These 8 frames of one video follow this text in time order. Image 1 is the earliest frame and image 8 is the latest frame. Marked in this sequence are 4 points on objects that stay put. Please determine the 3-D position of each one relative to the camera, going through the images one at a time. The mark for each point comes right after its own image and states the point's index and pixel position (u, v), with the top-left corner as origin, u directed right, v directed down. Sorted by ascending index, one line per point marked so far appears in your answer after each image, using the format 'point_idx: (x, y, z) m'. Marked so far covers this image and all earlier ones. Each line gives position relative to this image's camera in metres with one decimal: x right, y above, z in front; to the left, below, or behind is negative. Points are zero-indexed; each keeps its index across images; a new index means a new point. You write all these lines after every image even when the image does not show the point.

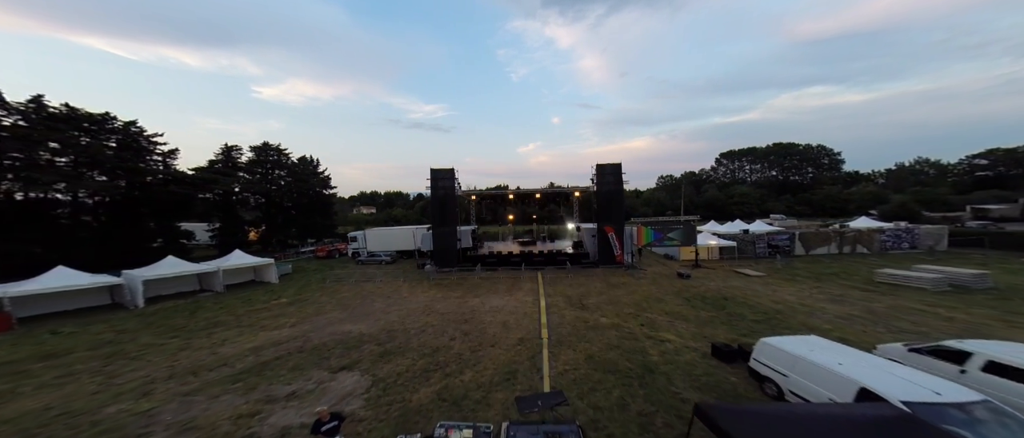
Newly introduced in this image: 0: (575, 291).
0: (+3.7, -4.5, +19.3) m
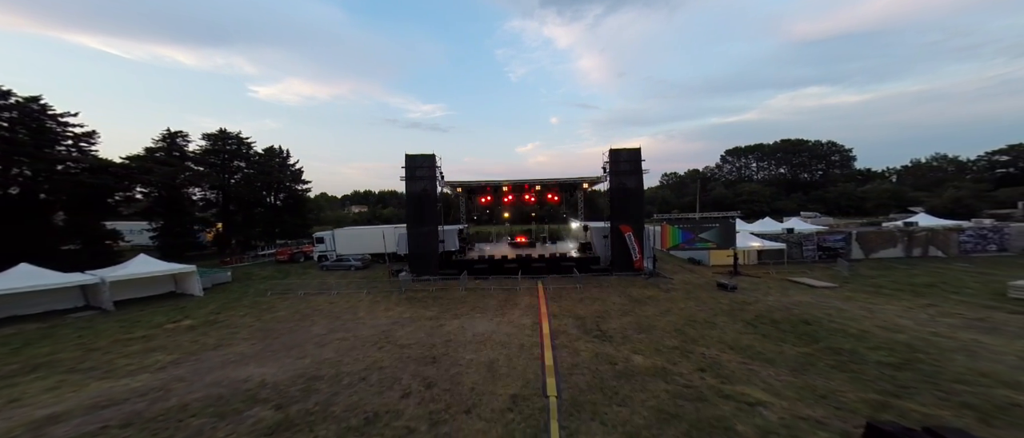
0: (+3.3, -4.2, +14.5) m
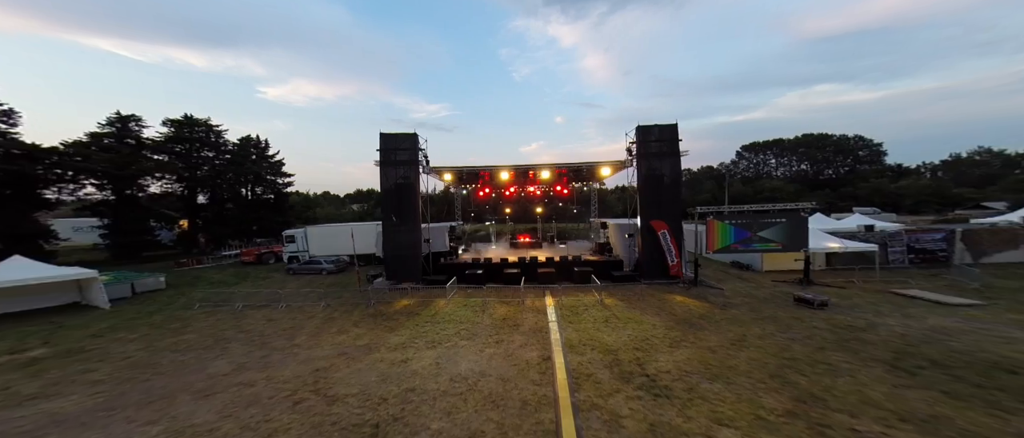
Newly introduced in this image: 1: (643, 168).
0: (+3.3, -3.8, +10.1) m
1: (+6.7, +2.5, +16.6) m
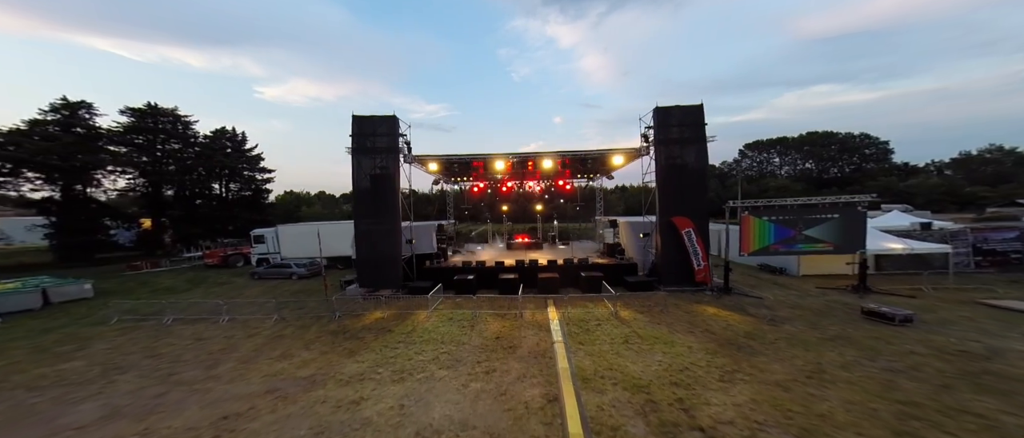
0: (+3.2, -3.6, +7.5) m
1: (+6.5, +2.7, +14.1) m
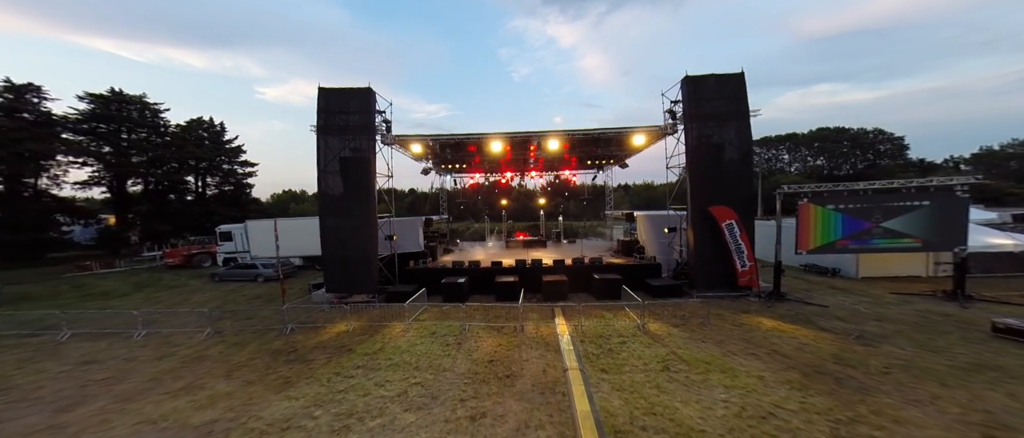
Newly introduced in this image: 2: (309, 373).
0: (+3.1, -3.3, +5.0) m
1: (+6.5, +3.0, +11.5) m
2: (-4.5, -3.4, +7.2) m
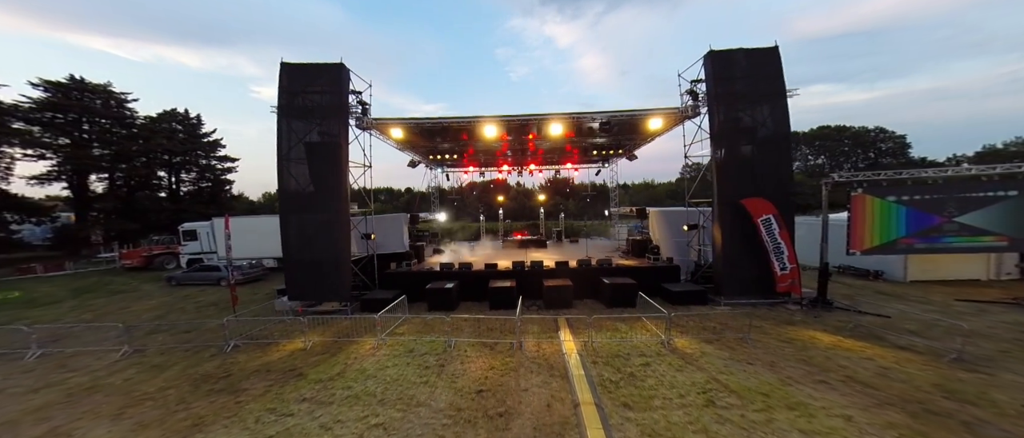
0: (+3.1, -3.1, +3.2) m
1: (+6.4, +3.2, +9.8) m
2: (-4.5, -3.2, +5.4) m
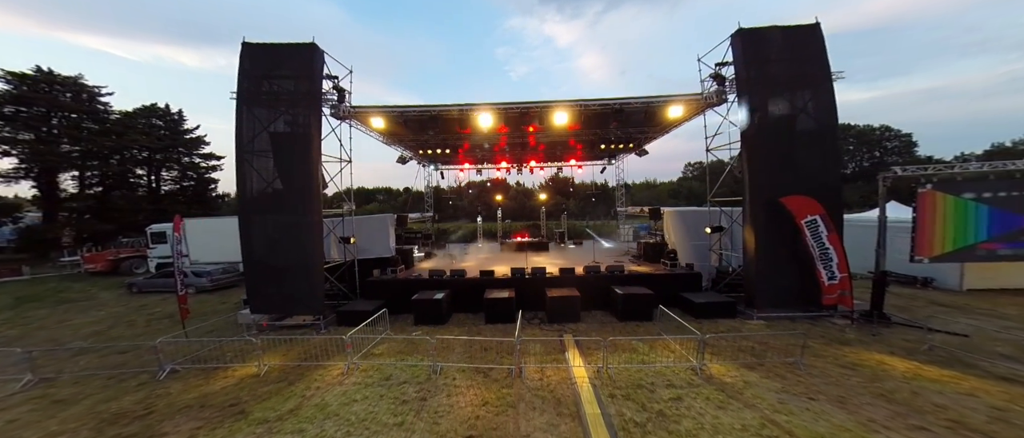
0: (+3.0, -3.1, +1.8) m
1: (+6.3, +3.1, +8.4) m
2: (-4.6, -3.3, +4.0) m
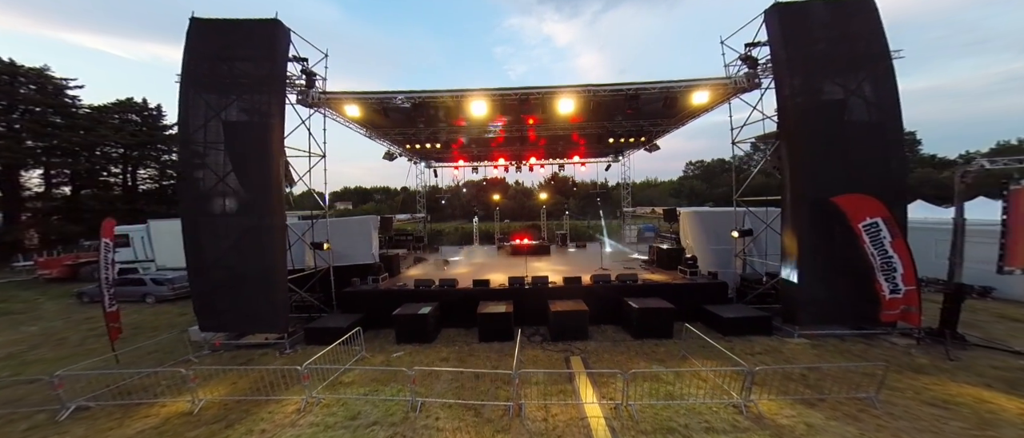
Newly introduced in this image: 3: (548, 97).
0: (+3.0, -3.2, +0.5) m
1: (+6.3, +3.1, +7.1) m
2: (-4.6, -3.3, +2.6) m
3: (+1.1, +3.7, +10.0) m
